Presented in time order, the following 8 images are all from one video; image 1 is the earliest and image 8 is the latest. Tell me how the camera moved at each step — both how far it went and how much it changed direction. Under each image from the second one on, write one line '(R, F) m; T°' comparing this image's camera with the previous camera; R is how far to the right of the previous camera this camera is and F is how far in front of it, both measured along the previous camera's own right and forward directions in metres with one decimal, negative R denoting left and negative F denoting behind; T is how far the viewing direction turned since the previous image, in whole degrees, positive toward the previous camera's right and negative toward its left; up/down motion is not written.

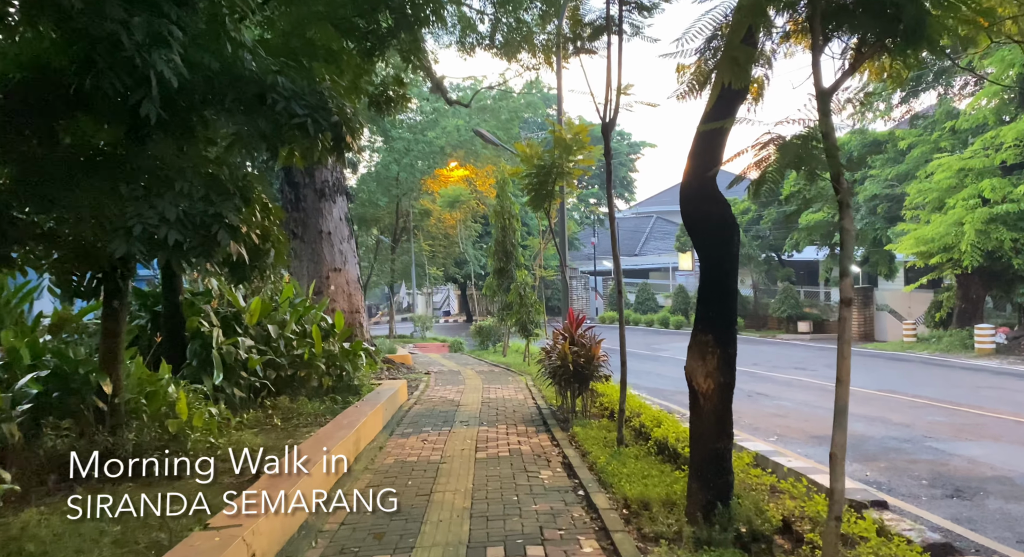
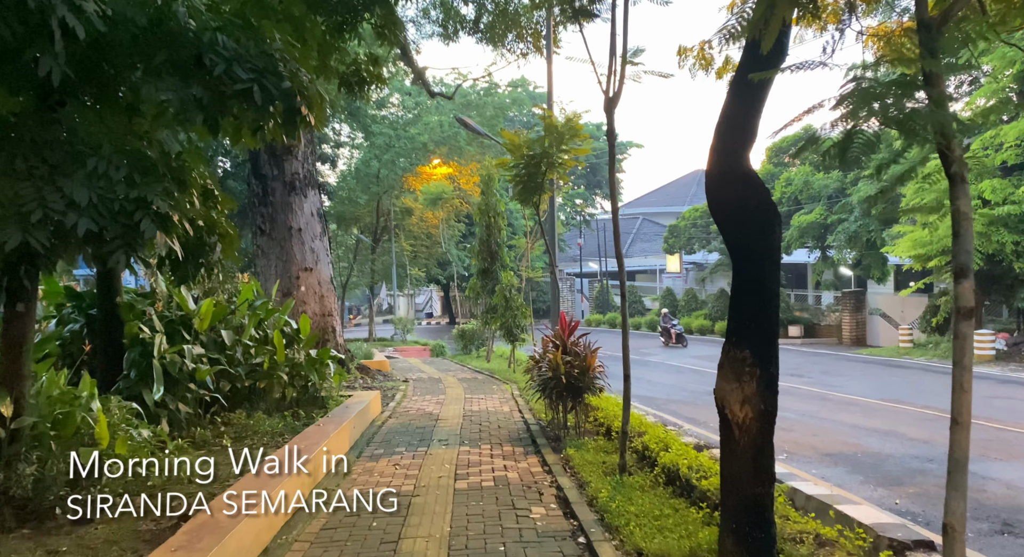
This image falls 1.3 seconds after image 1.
(0.0, +0.8) m; +1°
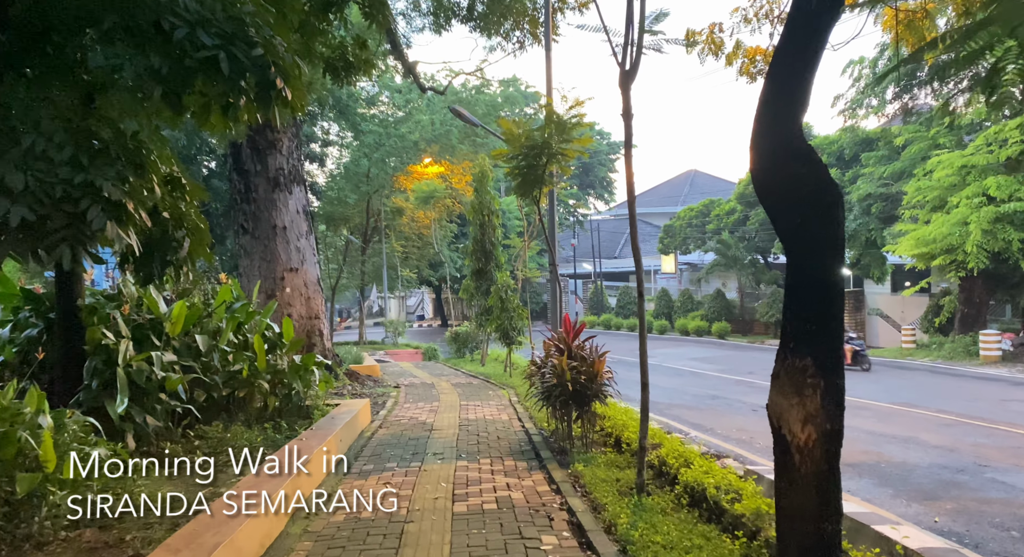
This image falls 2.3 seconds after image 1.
(-0.1, +0.5) m; +1°
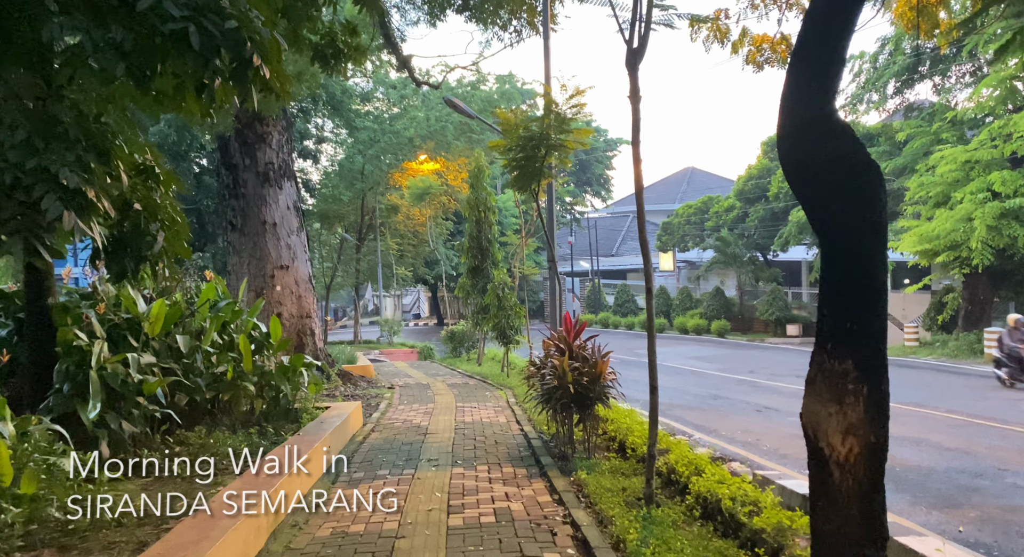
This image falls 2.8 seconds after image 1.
(0.0, +0.3) m; 0°
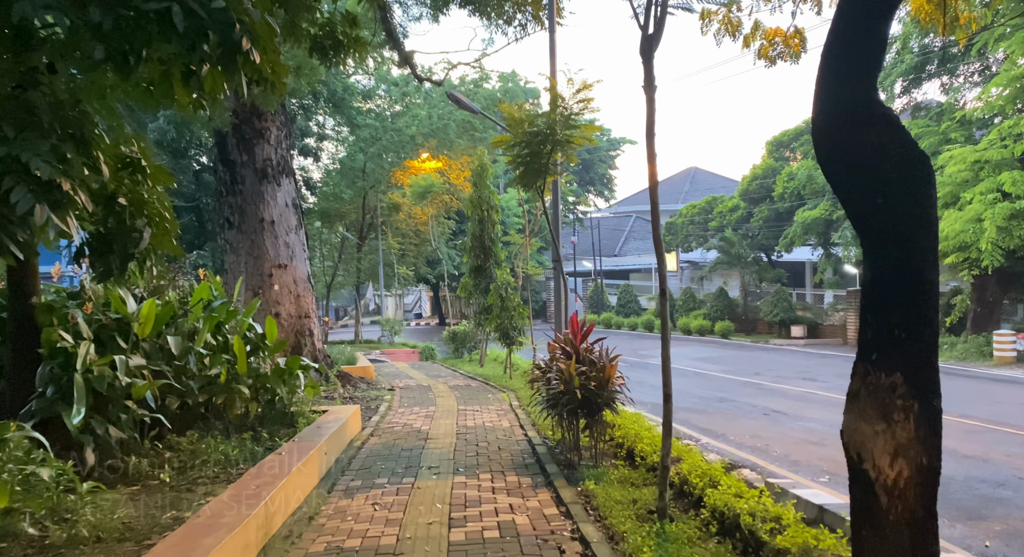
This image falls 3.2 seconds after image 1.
(0.0, +0.2) m; 0°
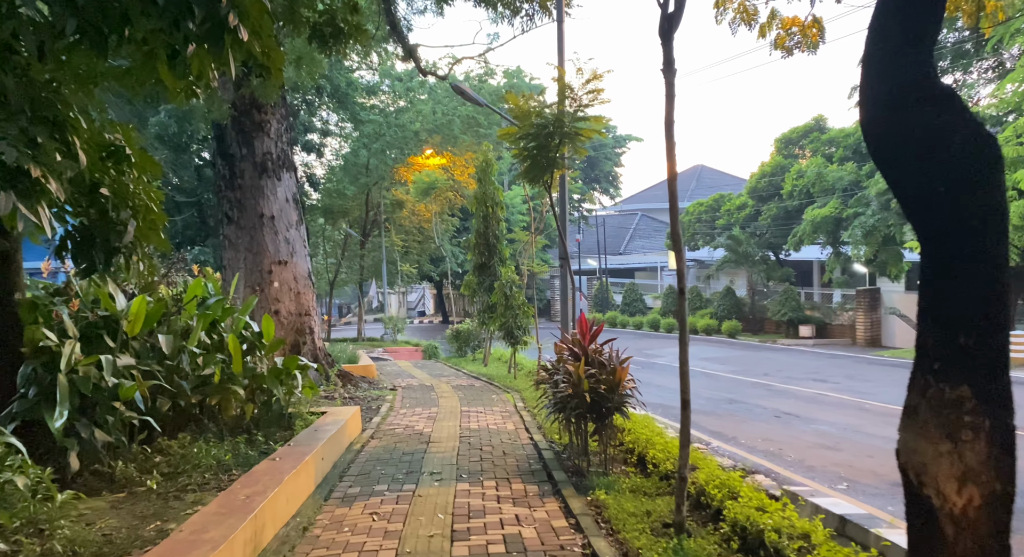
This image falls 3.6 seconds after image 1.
(0.0, +0.3) m; 0°
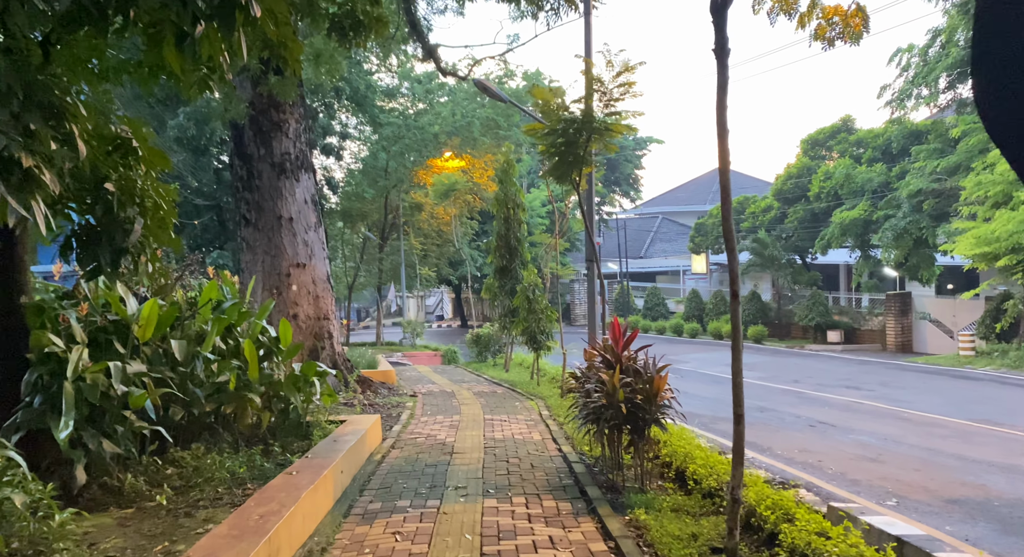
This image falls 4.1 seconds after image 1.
(-0.1, +0.3) m; -1°
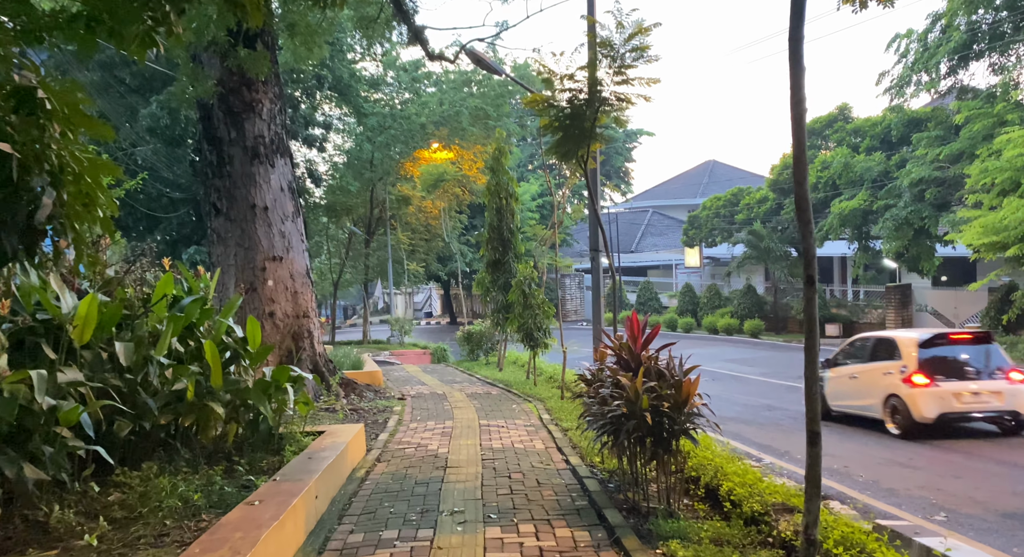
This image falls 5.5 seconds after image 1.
(-0.1, +0.7) m; +1°
